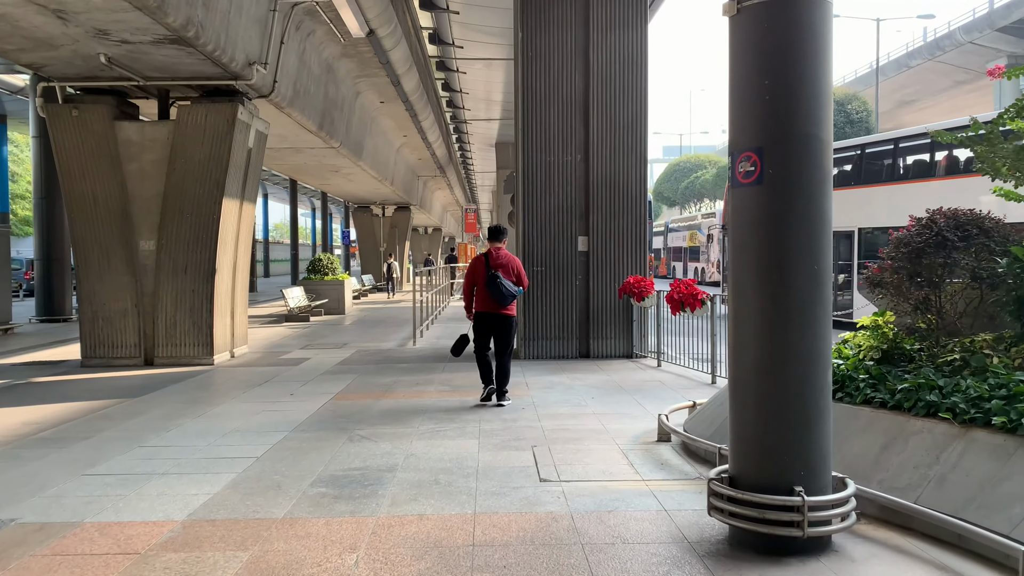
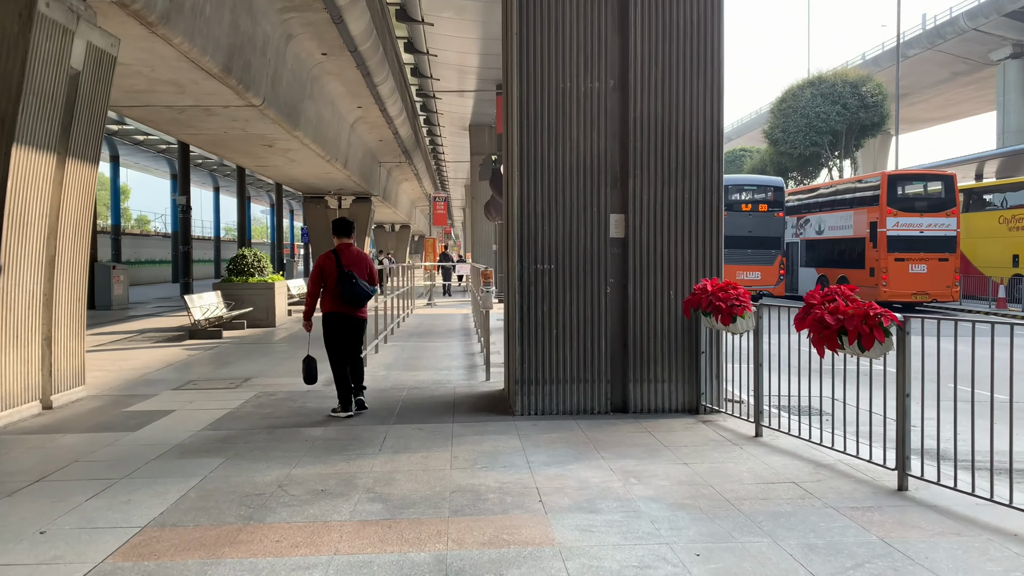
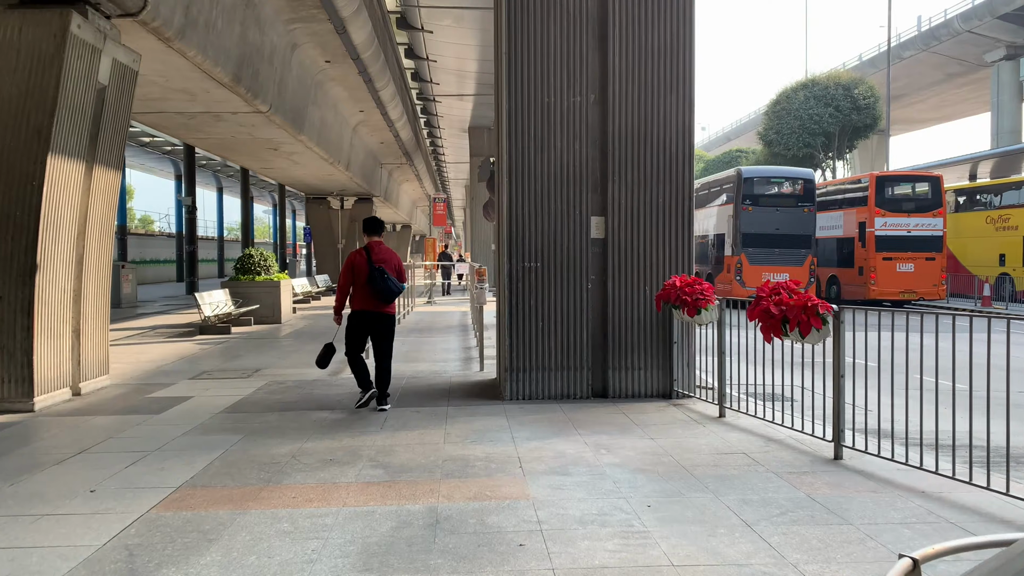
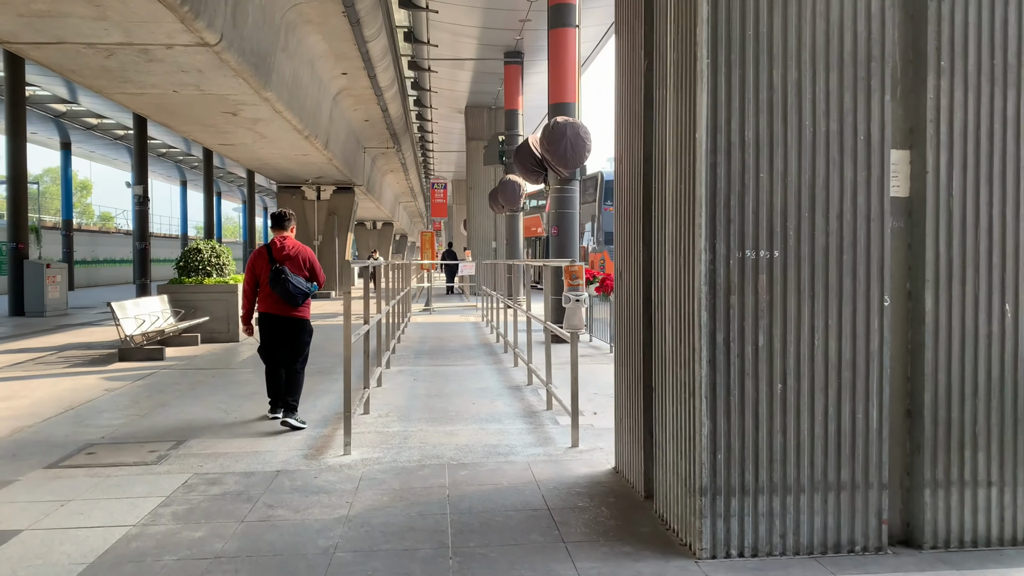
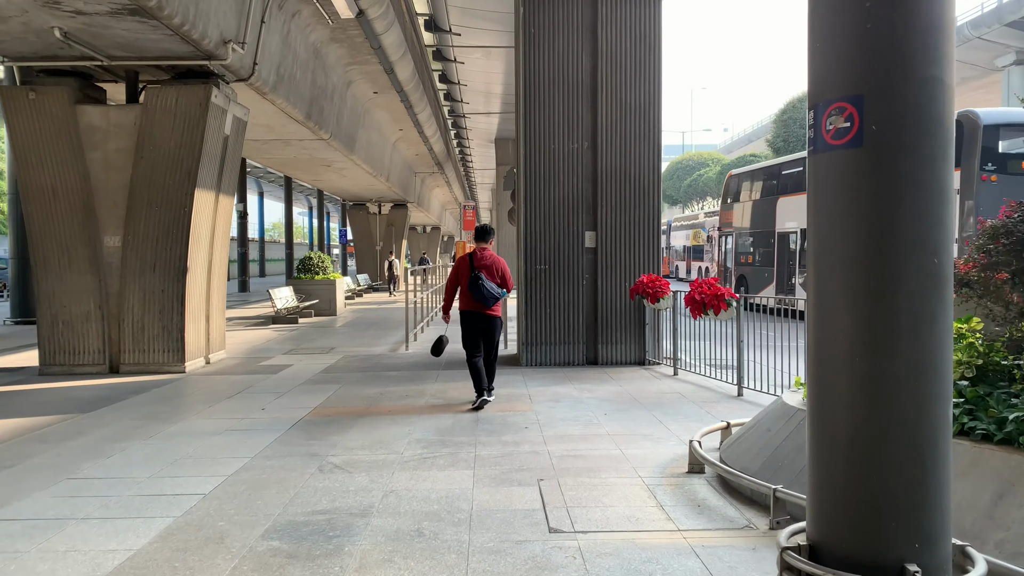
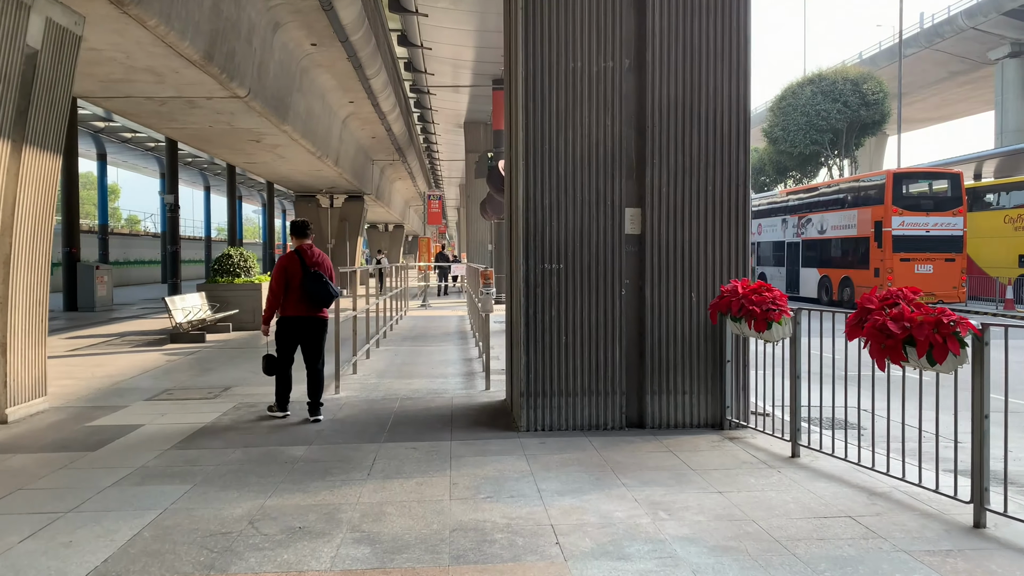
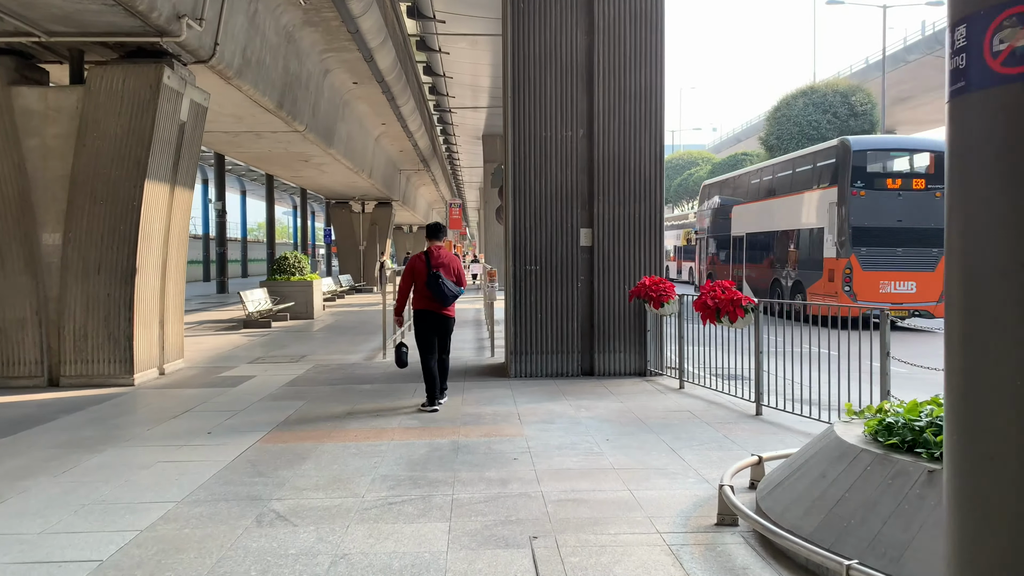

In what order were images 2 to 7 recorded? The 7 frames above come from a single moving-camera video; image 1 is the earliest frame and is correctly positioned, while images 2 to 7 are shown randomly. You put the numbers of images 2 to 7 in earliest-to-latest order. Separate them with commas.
5, 7, 3, 2, 6, 4
